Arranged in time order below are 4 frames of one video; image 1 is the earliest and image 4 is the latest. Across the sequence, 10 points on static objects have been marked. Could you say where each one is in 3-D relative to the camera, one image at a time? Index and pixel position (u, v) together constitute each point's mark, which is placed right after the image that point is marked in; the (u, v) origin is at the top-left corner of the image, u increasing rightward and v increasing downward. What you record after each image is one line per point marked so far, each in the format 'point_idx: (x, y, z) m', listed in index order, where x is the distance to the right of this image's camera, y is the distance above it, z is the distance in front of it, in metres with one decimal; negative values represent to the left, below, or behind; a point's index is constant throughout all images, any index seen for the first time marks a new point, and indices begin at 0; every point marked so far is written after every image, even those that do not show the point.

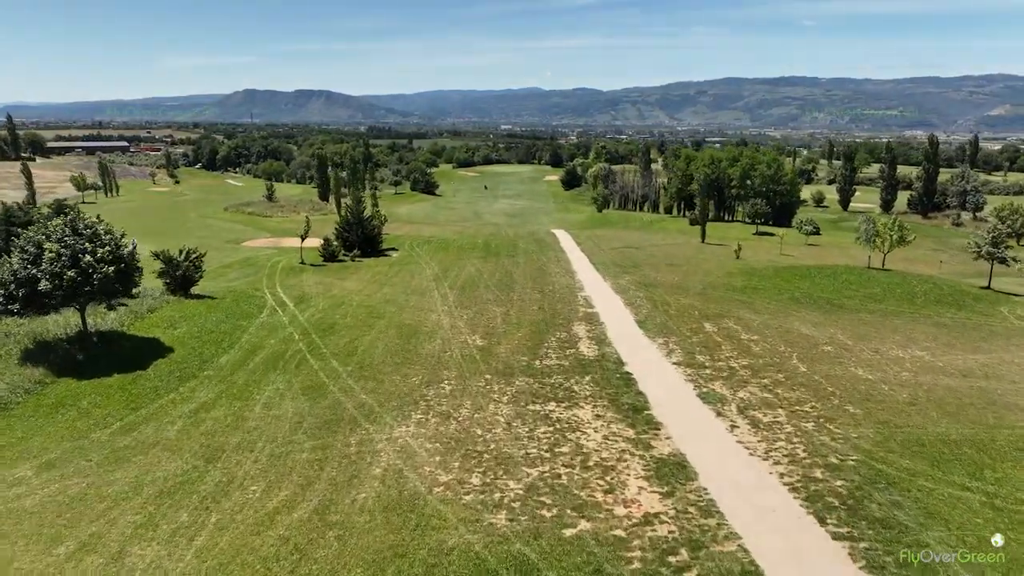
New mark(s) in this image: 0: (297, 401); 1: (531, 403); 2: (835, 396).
0: (-5.2, -2.8, +18.4) m
1: (+0.5, -2.9, +19.0) m
2: (+8.4, -2.8, +19.8) m
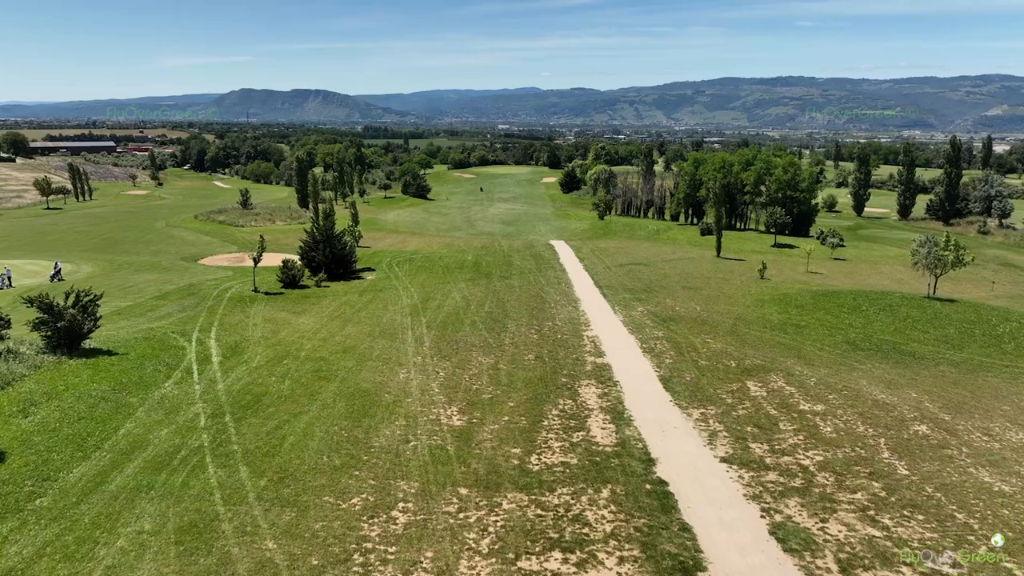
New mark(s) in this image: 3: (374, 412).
0: (-5.5, -4.3, +11.9) m
1: (+0.2, -4.4, +12.5) m
2: (+8.1, -4.4, +13.3) m
3: (-3.5, -3.2, +19.4) m
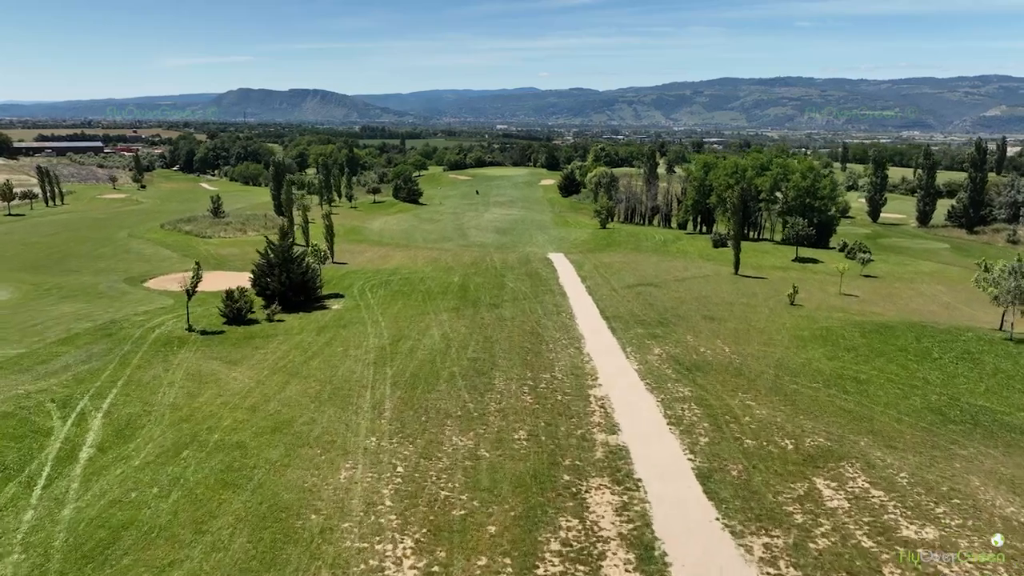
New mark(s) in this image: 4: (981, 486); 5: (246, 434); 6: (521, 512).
0: (-5.8, -5.7, +5.6) m
1: (-0.1, -5.9, +6.2) m
2: (+7.8, -5.8, +7.0) m
3: (-3.9, -4.6, +13.1) m
4: (+10.5, -4.4, +17.0) m
5: (-6.6, -3.6, +18.9) m
6: (+0.2, -4.6, +15.8) m
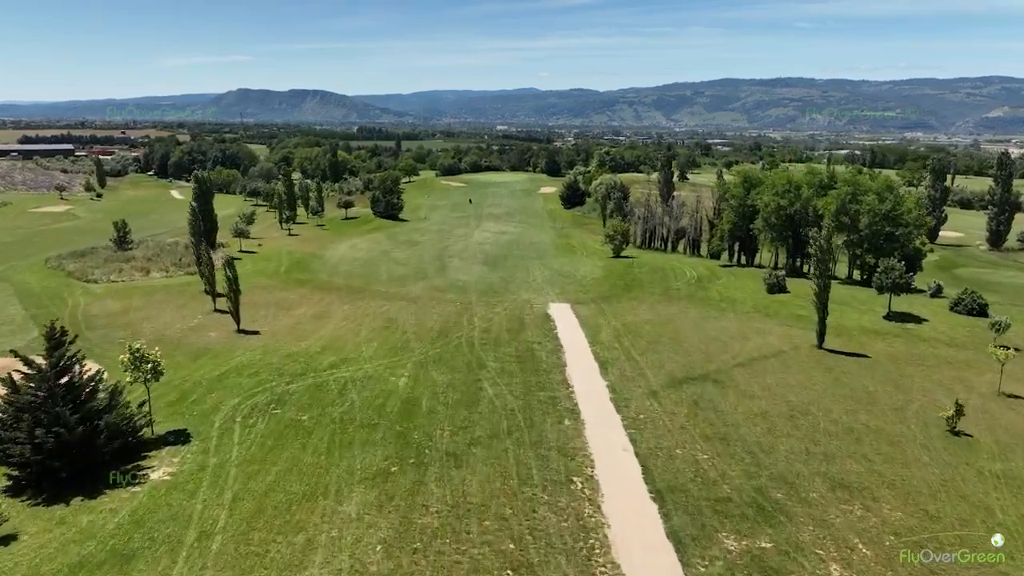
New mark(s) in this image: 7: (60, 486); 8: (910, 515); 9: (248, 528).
0: (-6.6, -9.6, -10.8) m
1: (-0.9, -9.7, -10.2) m
2: (+7.0, -9.7, -9.4) m
3: (-4.6, -8.5, -3.3) m
4: (+9.7, -8.3, +0.6) m
5: (-7.3, -7.4, +2.4) m
6: (-0.5, -8.4, -0.7) m
7: (-10.9, -4.7, +18.2) m
8: (+9.8, -5.5, +18.8) m
9: (-5.8, -5.3, +16.9) m
